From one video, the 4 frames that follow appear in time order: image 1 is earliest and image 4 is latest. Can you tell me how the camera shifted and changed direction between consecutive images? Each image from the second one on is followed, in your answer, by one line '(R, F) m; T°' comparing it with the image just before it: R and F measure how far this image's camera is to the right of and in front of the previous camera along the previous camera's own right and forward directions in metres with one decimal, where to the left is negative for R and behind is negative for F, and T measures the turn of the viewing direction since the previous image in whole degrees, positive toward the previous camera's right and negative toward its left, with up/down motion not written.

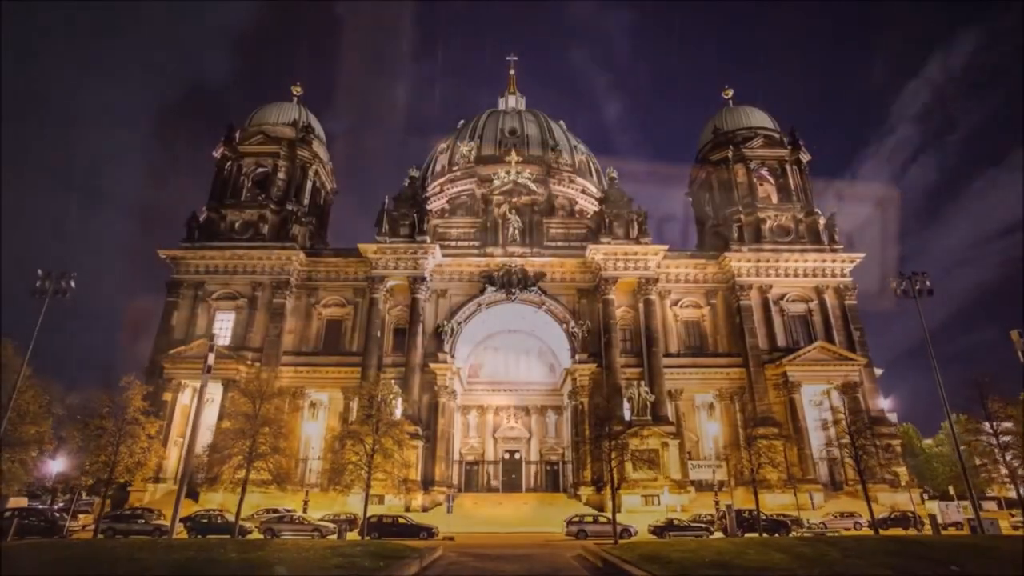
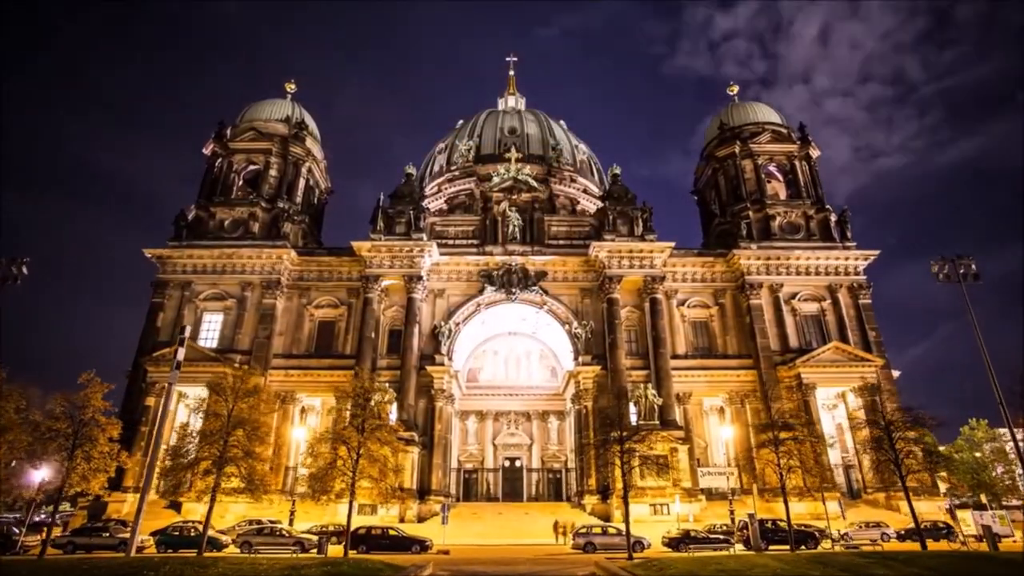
(0.0, +1.7) m; 0°
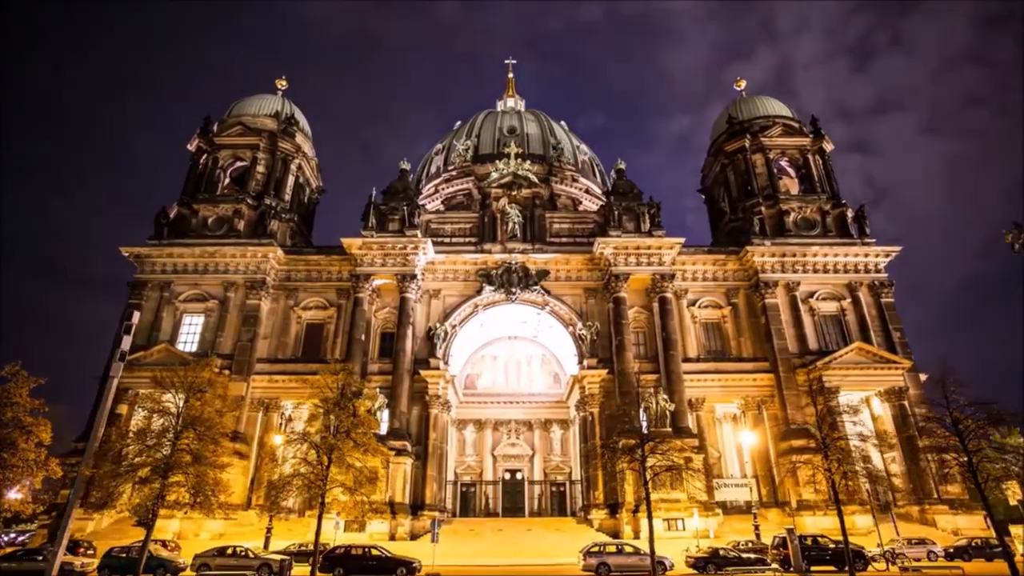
(0.0, +2.4) m; 0°
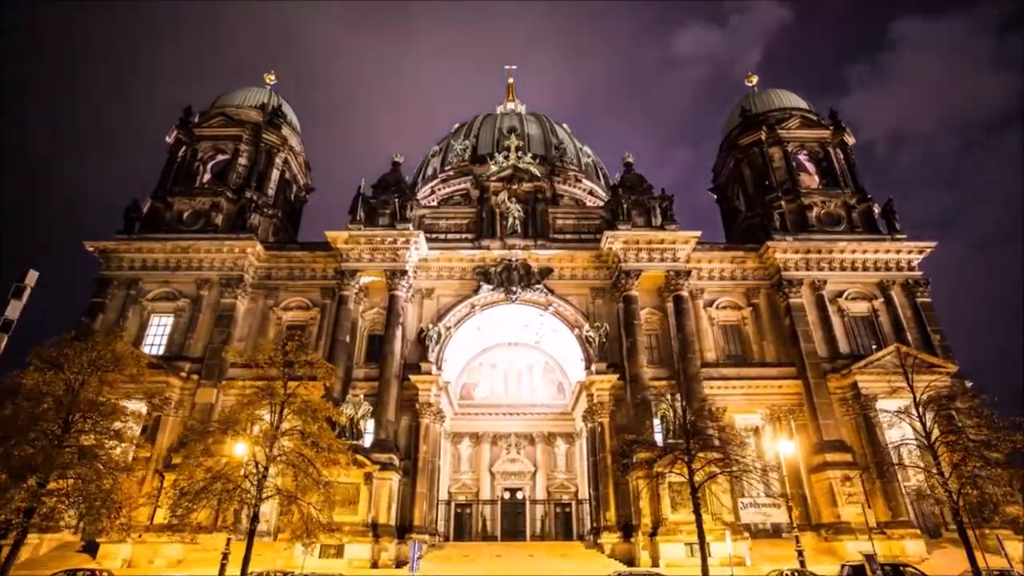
(0.0, +3.2) m; 0°
